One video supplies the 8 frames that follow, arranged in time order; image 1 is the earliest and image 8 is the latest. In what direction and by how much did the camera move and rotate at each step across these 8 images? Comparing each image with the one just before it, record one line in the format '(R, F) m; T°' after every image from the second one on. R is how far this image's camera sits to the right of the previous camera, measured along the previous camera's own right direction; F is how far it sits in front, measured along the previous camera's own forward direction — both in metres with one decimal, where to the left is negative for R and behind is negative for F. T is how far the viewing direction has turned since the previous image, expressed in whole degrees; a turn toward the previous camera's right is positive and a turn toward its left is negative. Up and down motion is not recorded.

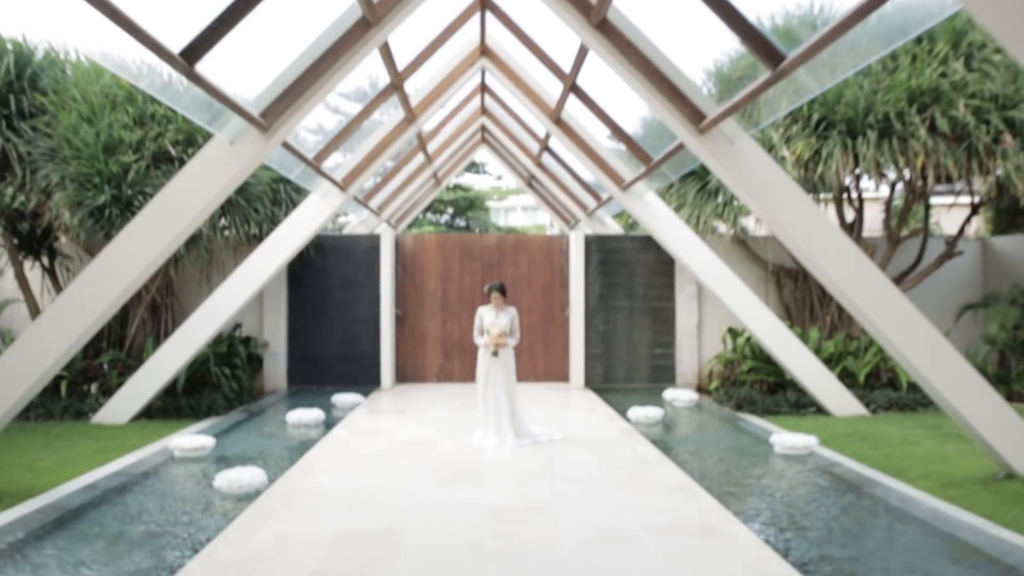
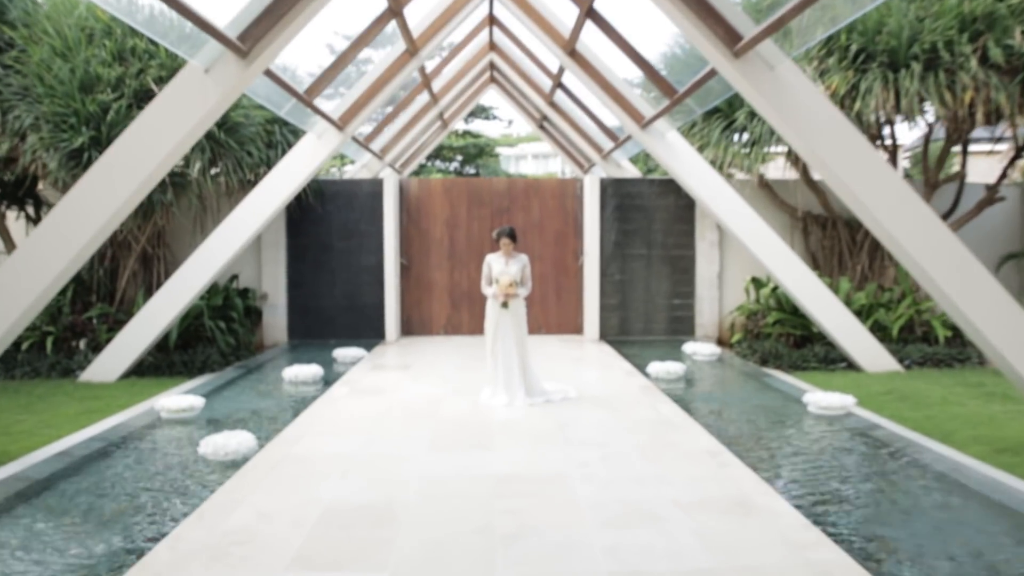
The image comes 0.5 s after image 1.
(0.0, +0.5) m; -1°
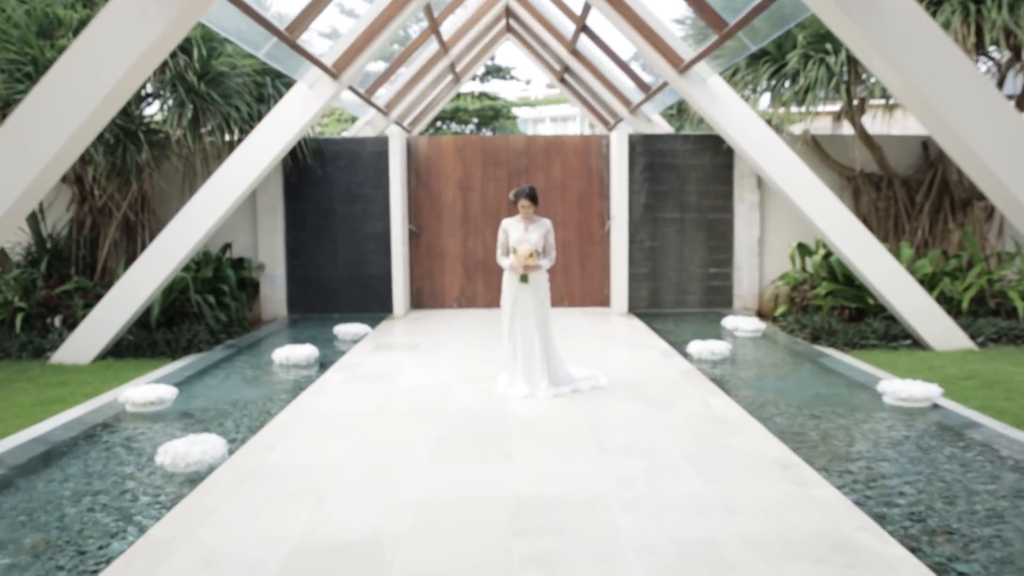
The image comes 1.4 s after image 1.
(0.0, +0.8) m; -1°
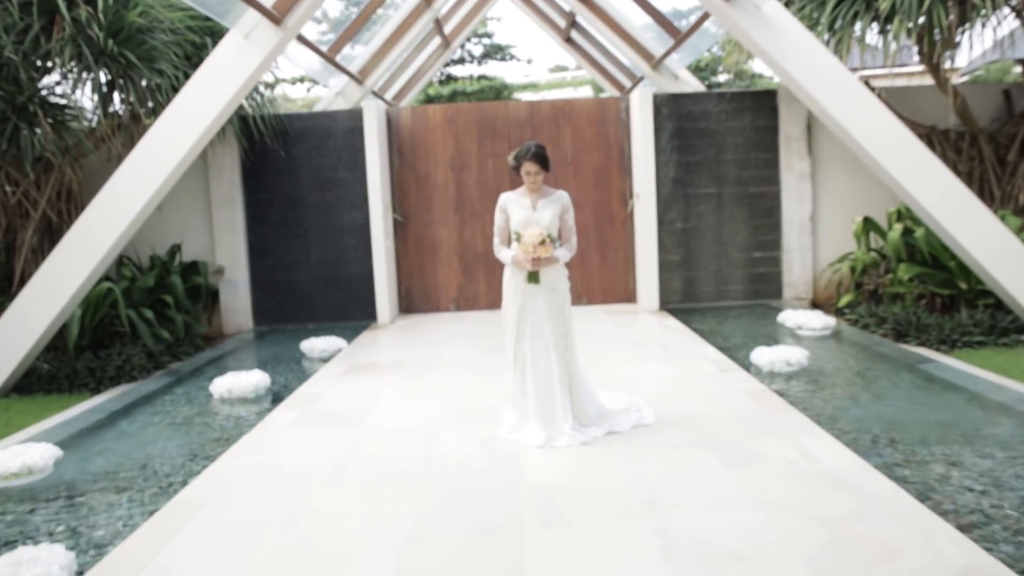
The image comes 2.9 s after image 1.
(0.0, +1.4) m; -1°
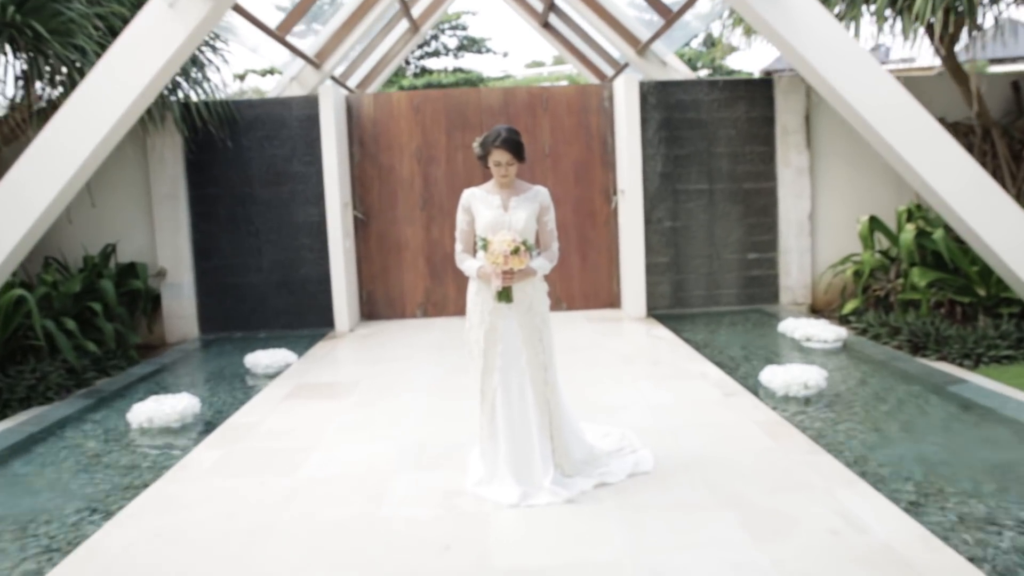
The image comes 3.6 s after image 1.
(0.0, +0.6) m; +1°
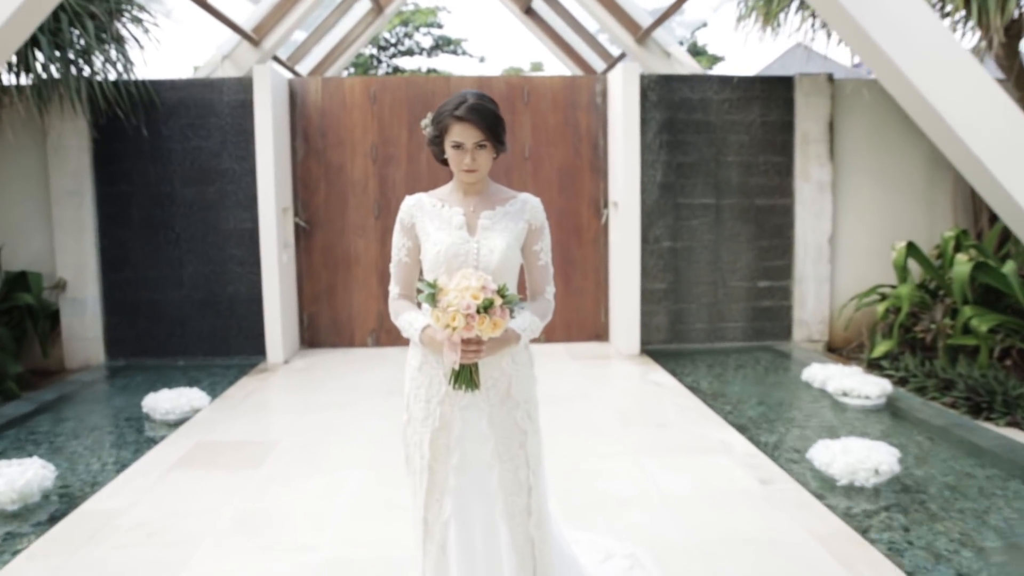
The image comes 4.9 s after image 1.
(0.0, +1.0) m; +2°
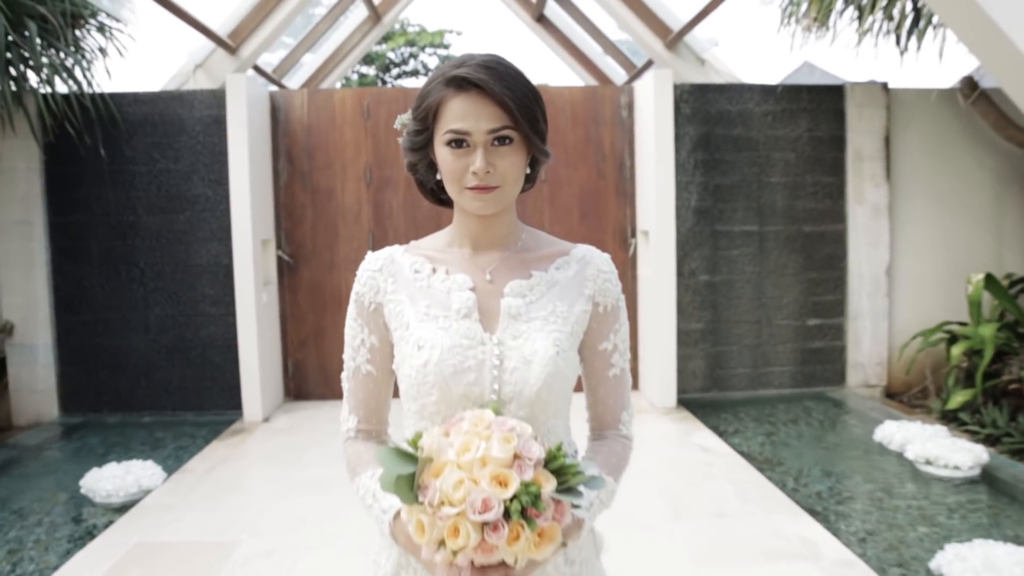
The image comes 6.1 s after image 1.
(0.0, +0.7) m; 0°
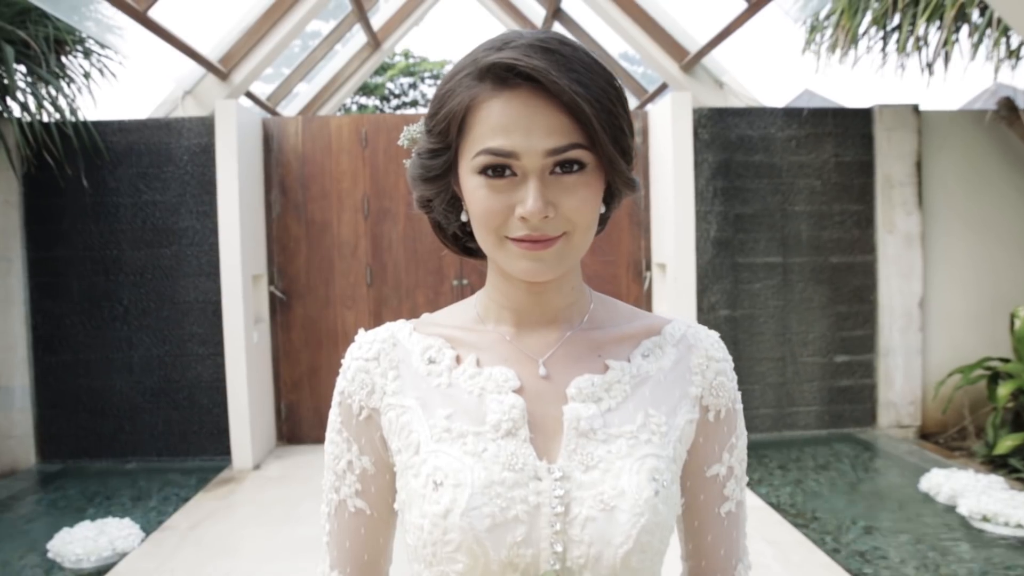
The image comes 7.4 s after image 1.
(0.0, +0.3) m; 0°
